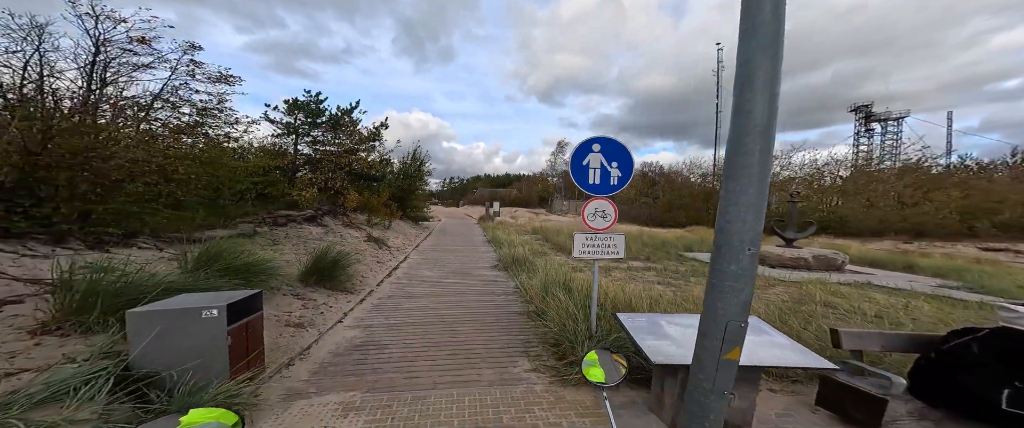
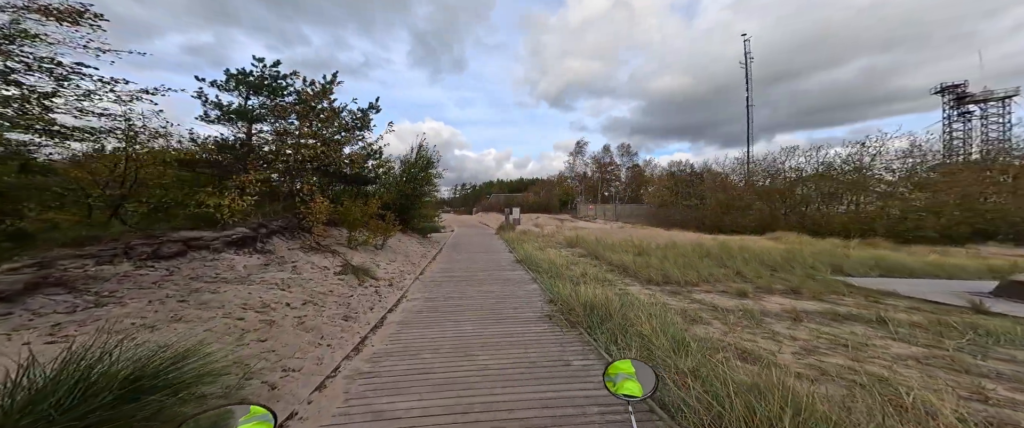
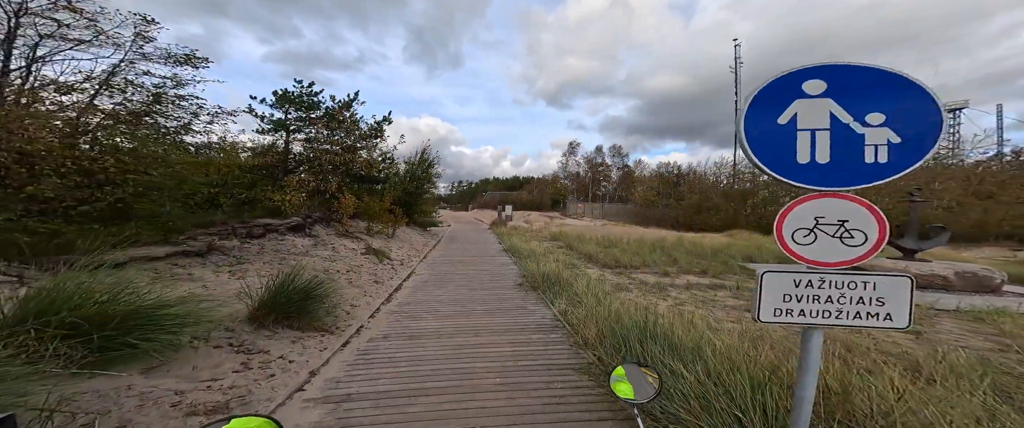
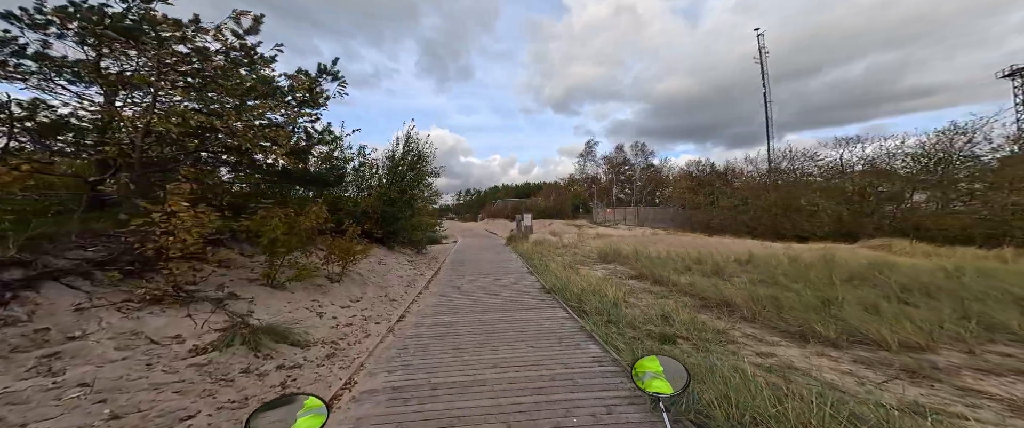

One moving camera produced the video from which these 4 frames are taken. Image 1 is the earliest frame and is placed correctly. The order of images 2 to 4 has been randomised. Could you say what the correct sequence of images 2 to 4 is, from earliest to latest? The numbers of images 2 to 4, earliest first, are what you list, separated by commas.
3, 2, 4
